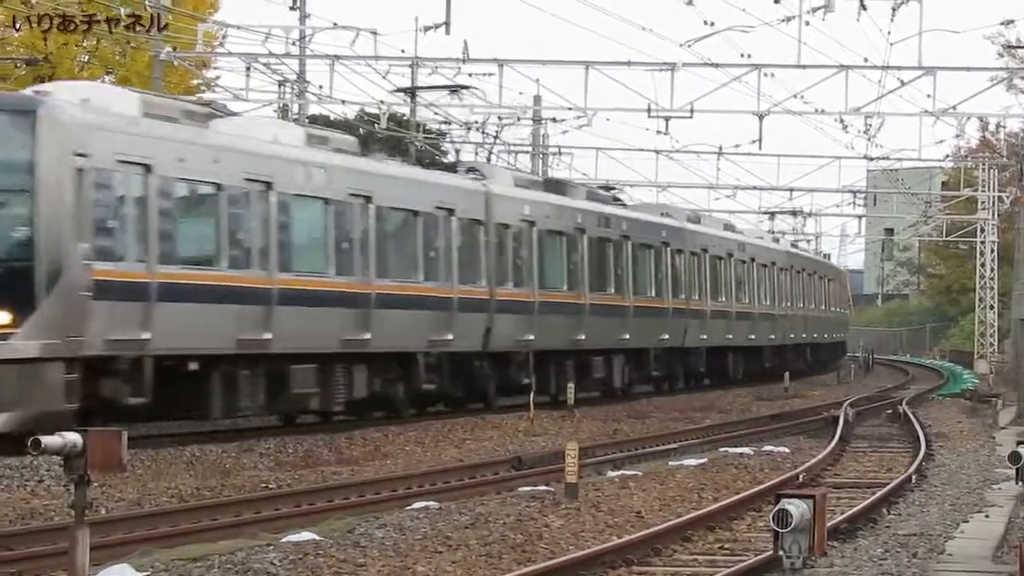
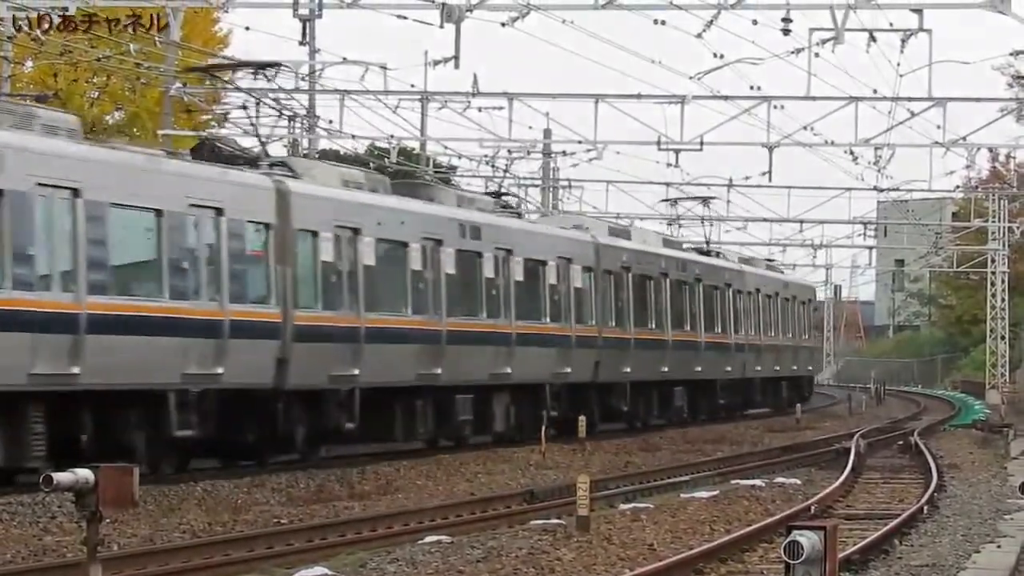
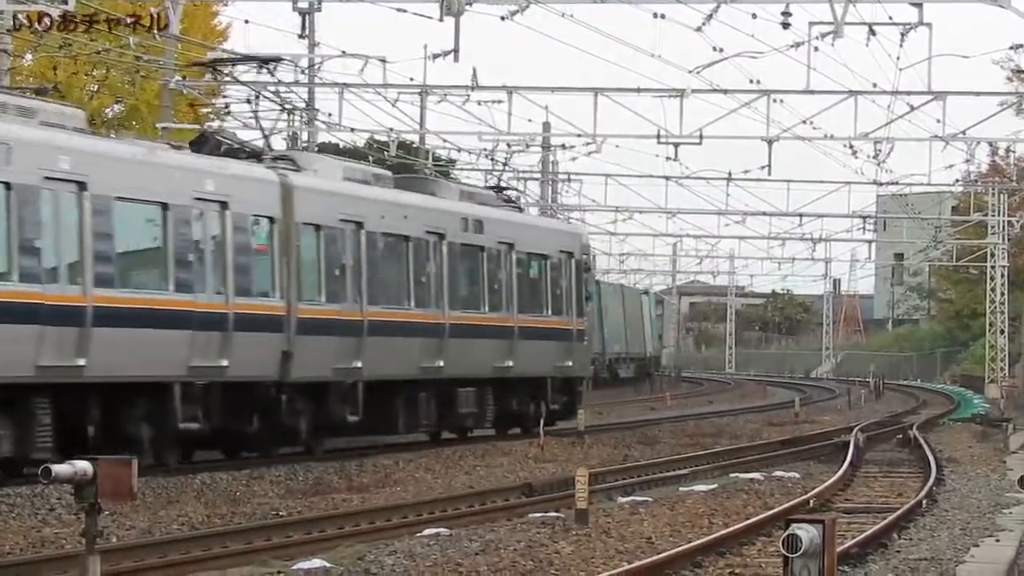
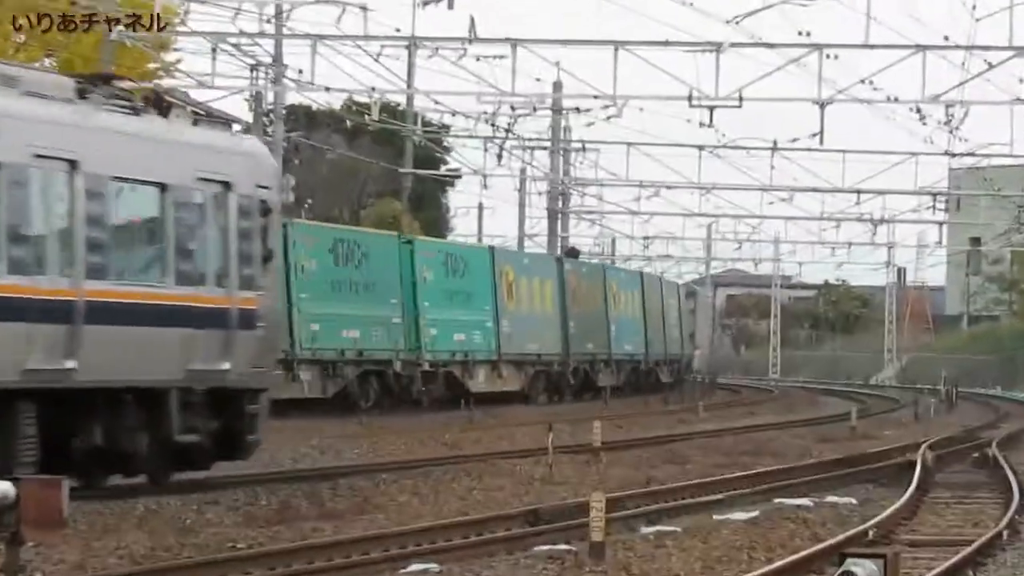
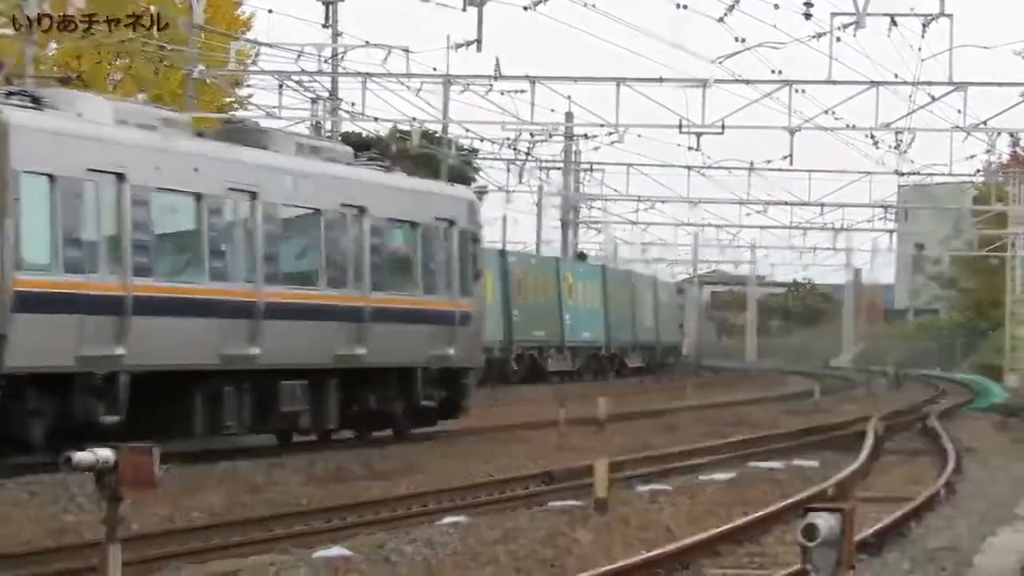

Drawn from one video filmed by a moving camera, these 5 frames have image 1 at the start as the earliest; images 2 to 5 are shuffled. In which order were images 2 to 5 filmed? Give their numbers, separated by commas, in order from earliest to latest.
2, 3, 5, 4
